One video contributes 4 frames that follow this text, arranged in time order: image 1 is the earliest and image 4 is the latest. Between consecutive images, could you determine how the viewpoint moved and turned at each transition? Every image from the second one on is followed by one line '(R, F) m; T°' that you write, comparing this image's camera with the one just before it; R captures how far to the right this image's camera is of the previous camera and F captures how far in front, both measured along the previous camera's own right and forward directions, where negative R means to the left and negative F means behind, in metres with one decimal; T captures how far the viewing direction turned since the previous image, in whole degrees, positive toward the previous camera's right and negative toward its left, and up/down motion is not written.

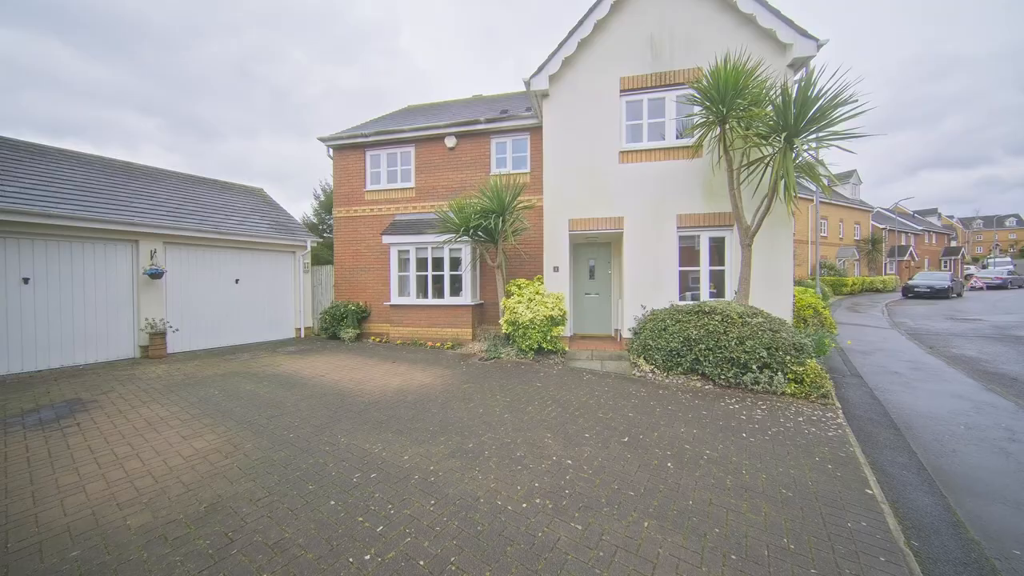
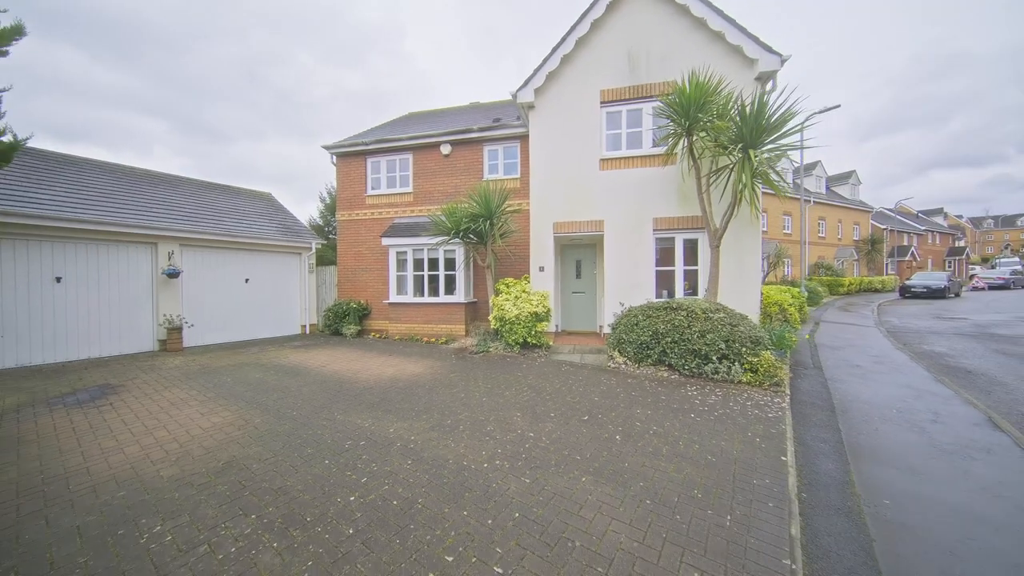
(+0.4, -0.6) m; -1°
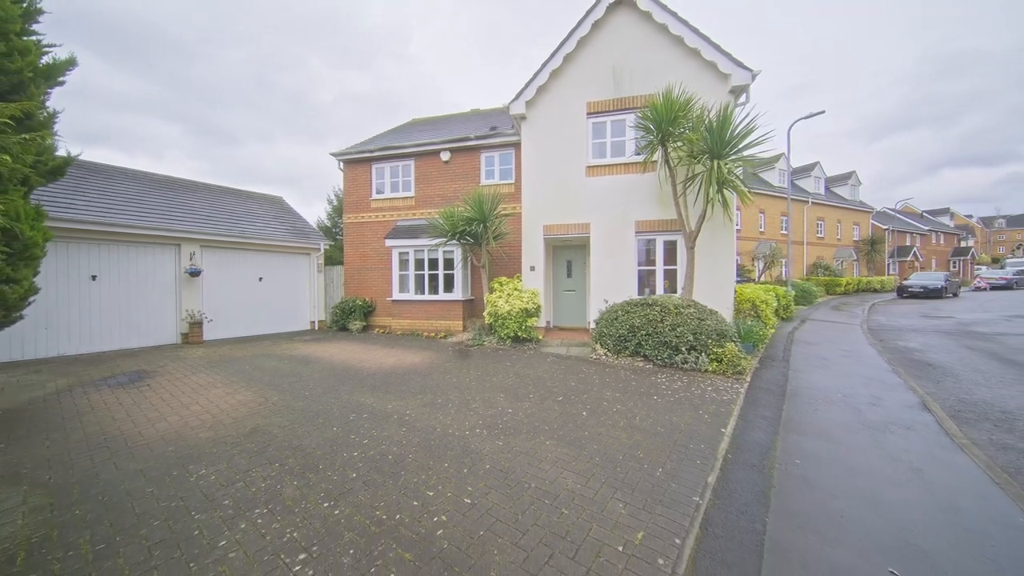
(+0.3, -0.7) m; -1°
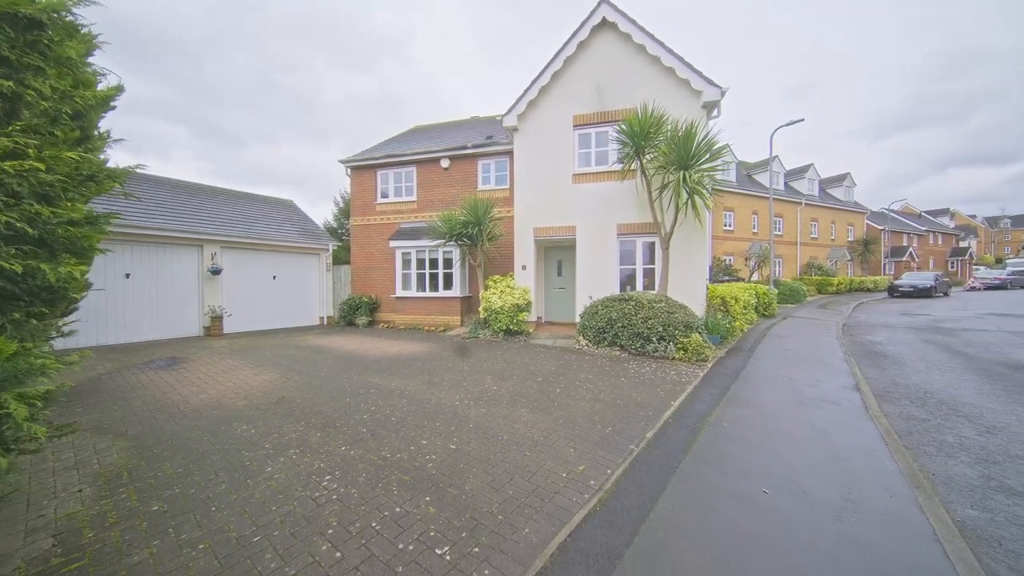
(+0.3, -0.8) m; -1°
